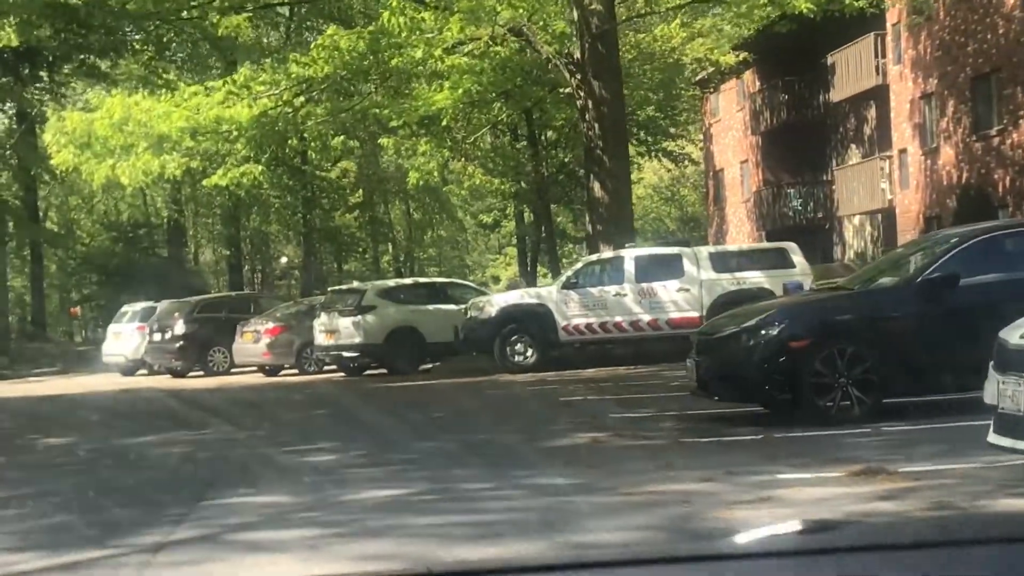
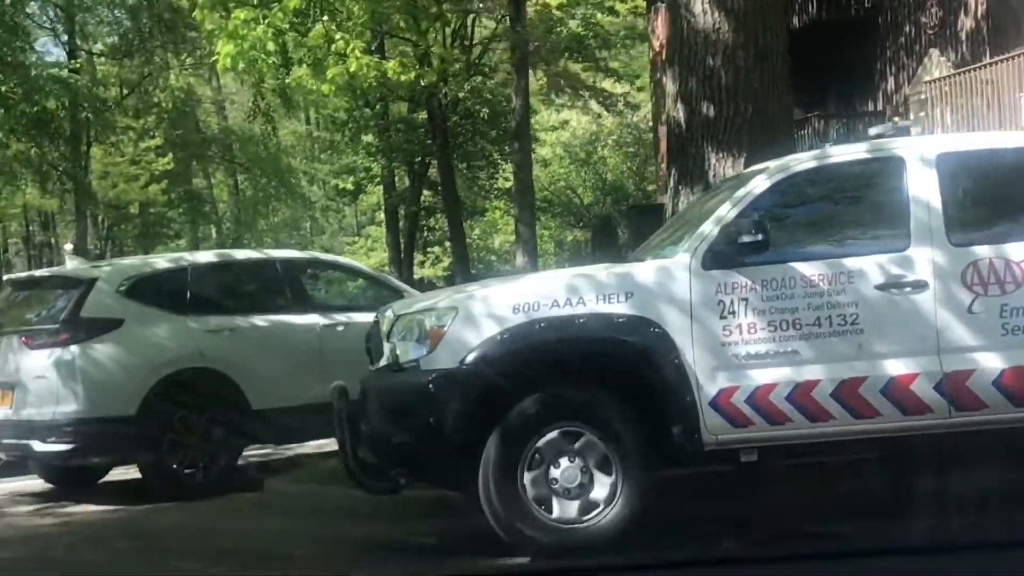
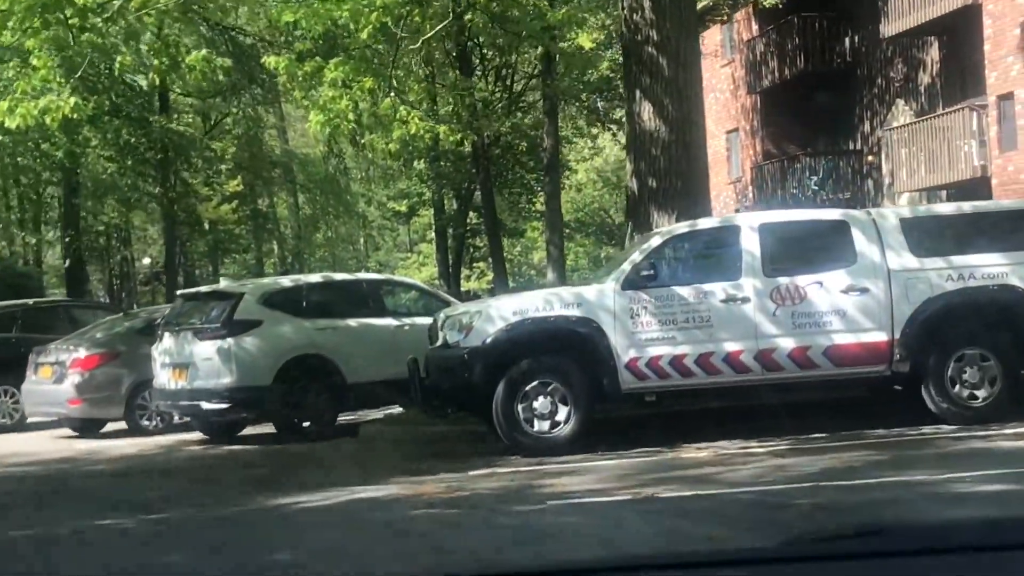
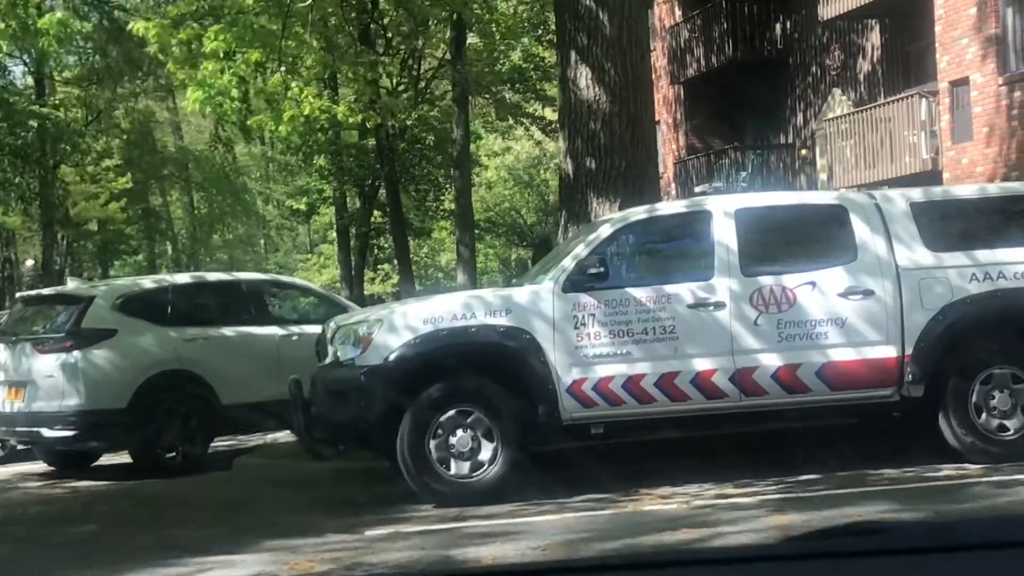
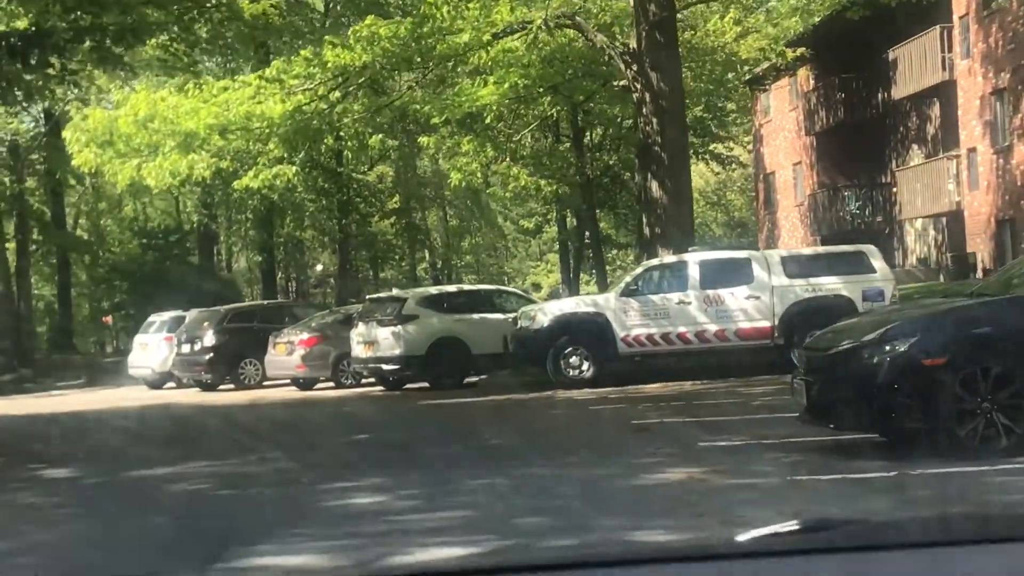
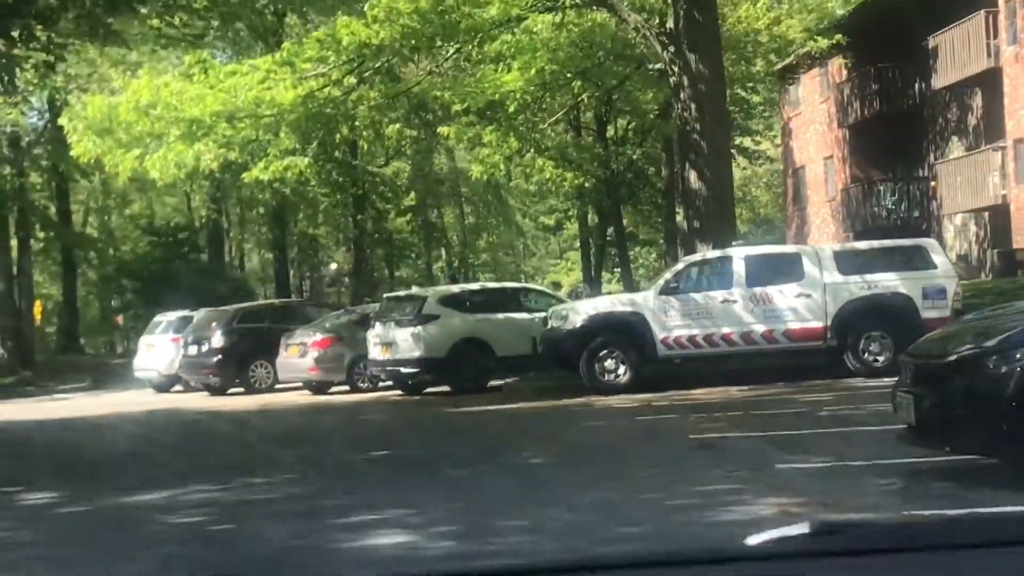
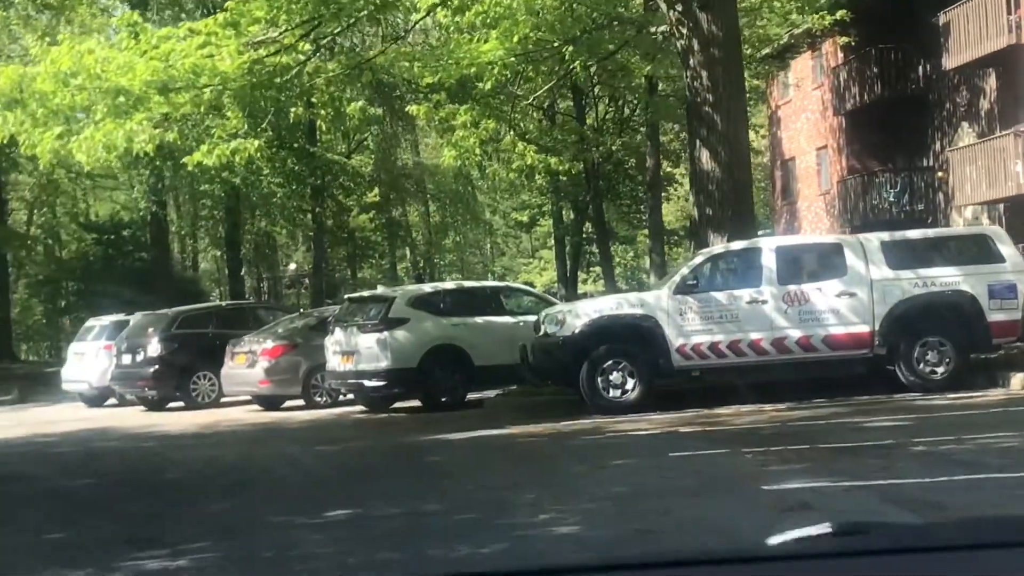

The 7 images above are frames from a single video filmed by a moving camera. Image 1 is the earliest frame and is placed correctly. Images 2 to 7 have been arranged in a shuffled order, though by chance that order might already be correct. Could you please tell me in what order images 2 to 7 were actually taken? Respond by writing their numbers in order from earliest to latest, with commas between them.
5, 6, 7, 3, 4, 2
